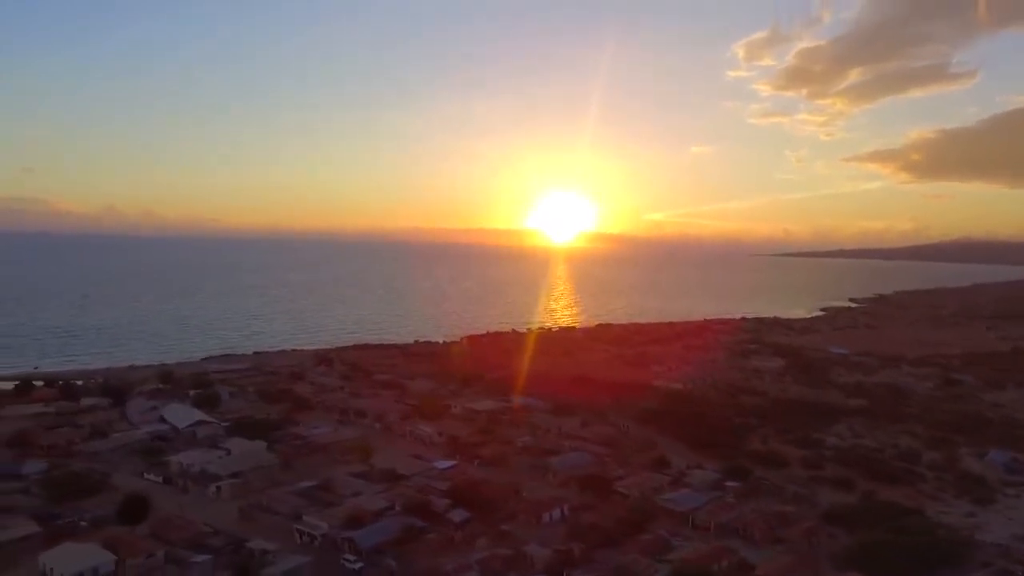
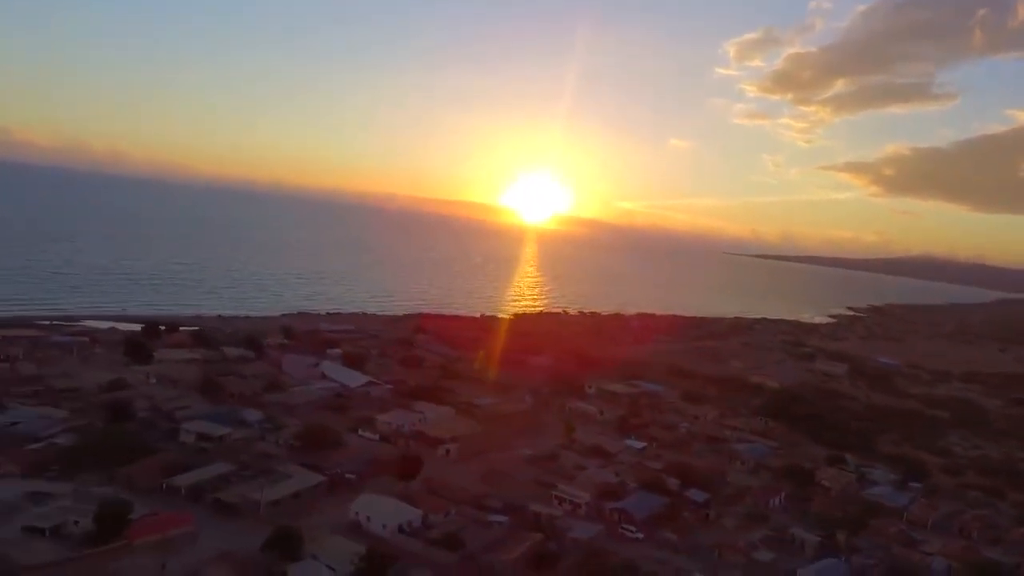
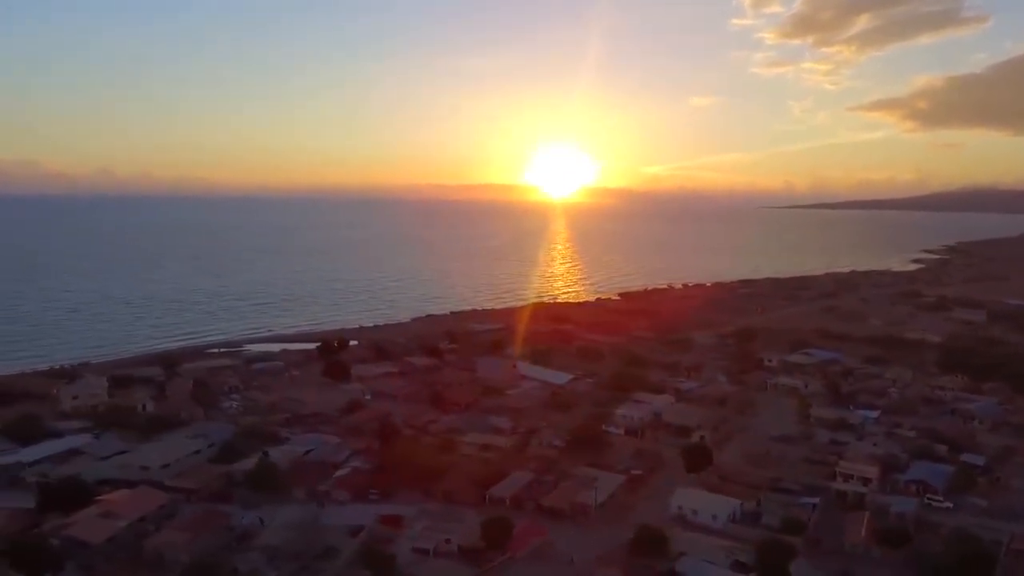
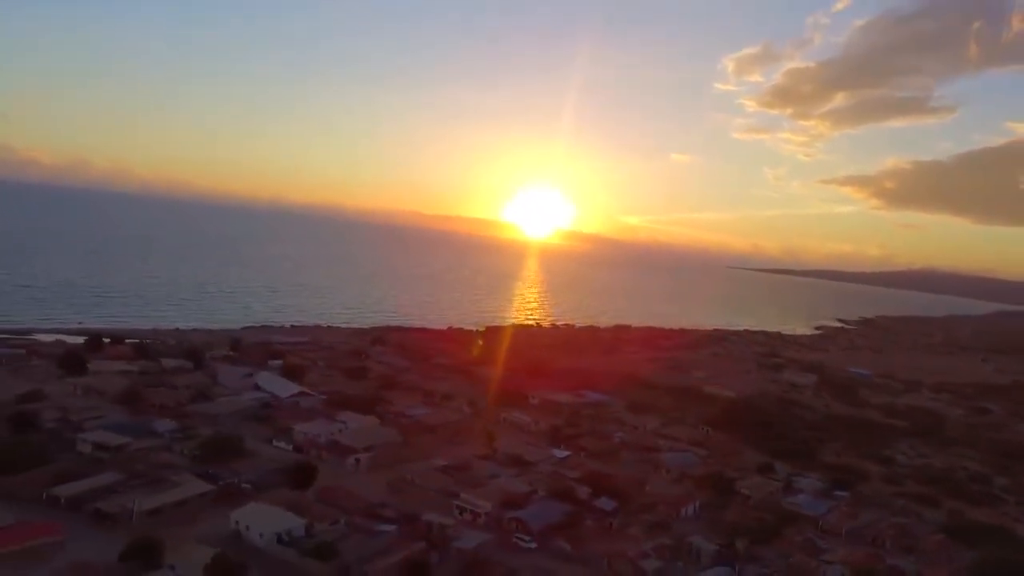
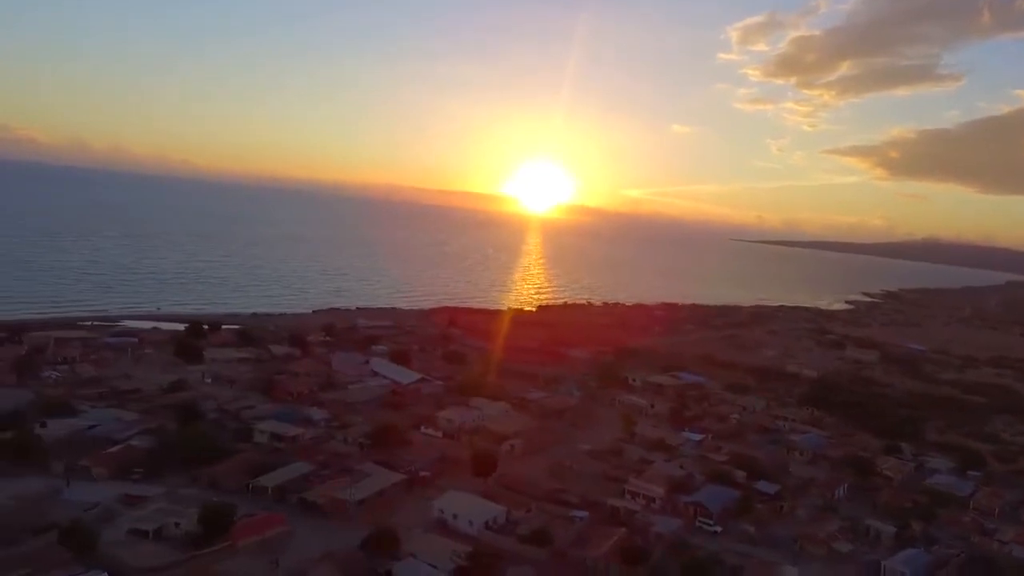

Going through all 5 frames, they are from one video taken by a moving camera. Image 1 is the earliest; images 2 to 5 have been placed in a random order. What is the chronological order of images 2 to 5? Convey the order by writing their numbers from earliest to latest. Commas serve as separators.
4, 2, 5, 3
